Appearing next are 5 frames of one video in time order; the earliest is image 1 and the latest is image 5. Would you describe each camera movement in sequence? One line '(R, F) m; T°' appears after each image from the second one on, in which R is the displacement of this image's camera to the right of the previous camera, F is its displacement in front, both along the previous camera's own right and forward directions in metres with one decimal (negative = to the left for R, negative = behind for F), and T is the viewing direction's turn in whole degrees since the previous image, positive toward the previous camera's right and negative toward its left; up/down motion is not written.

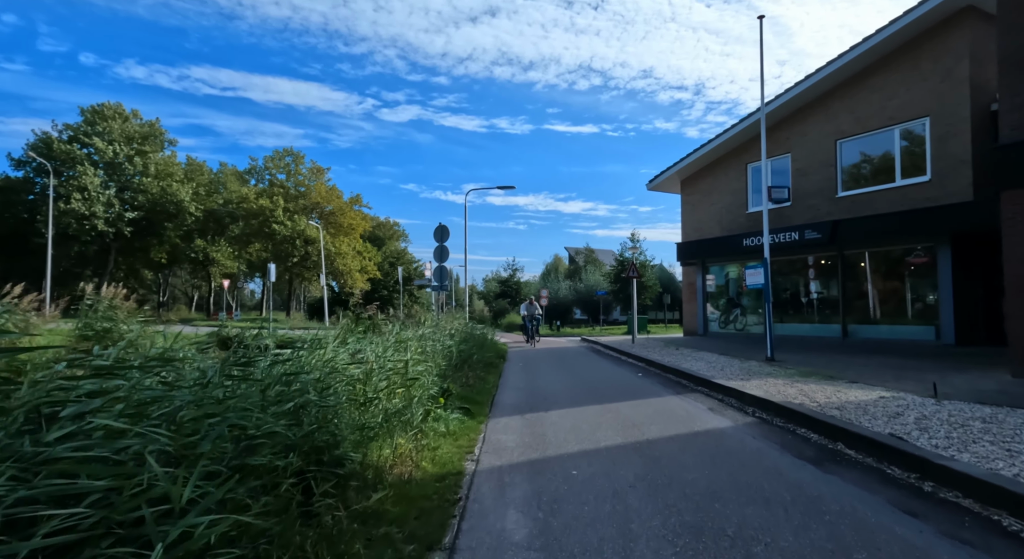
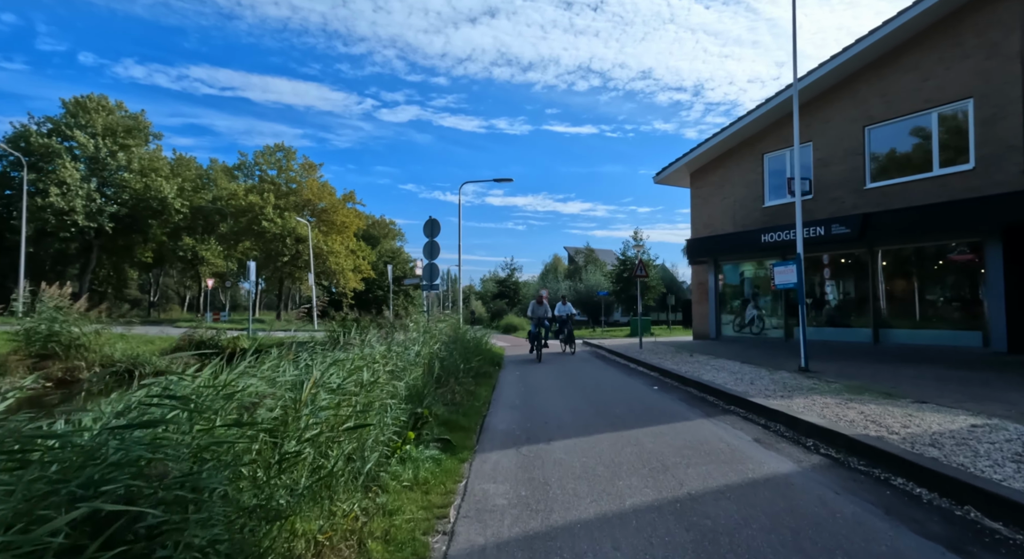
(+0.1, +1.4) m; 0°
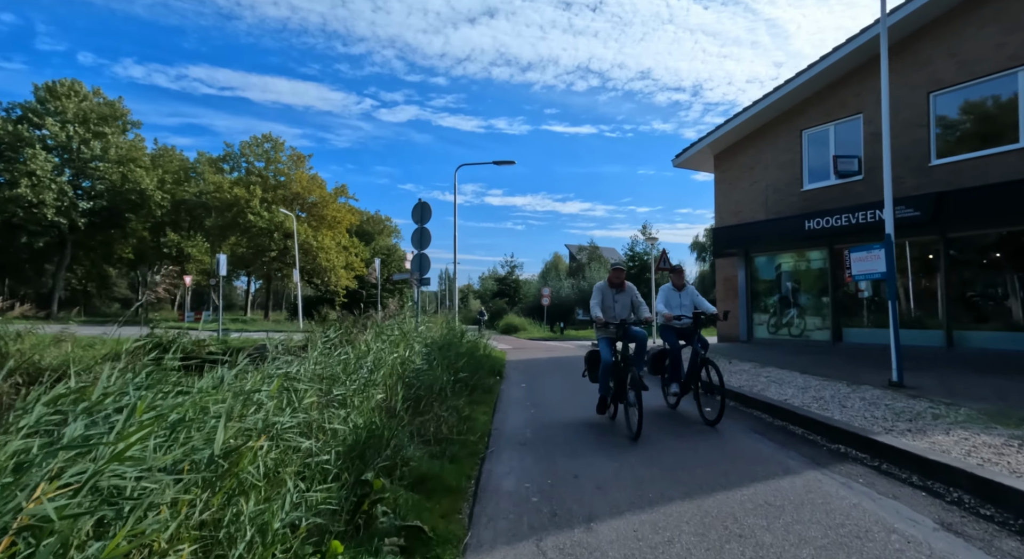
(-0.1, +2.2) m; 0°
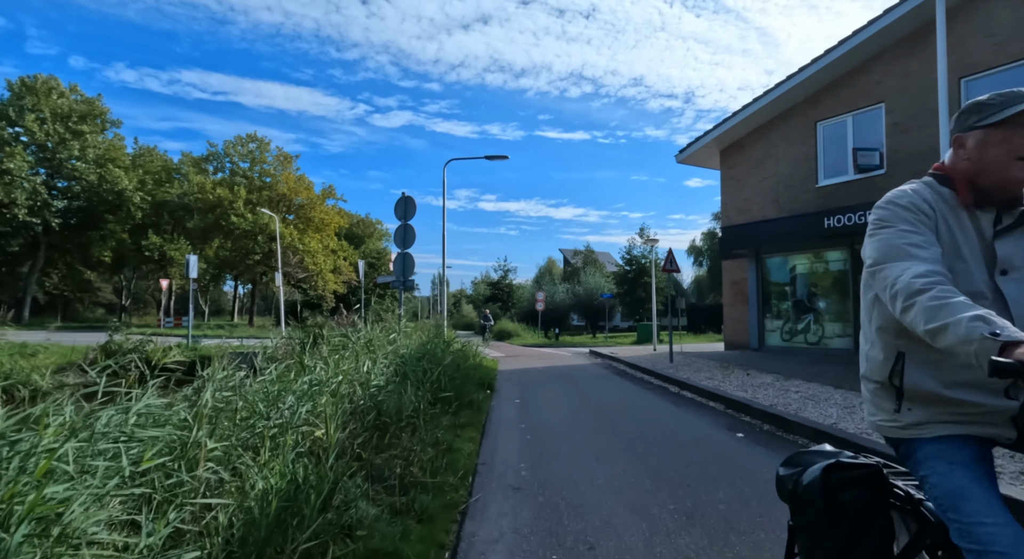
(0.0, +1.2) m; +1°
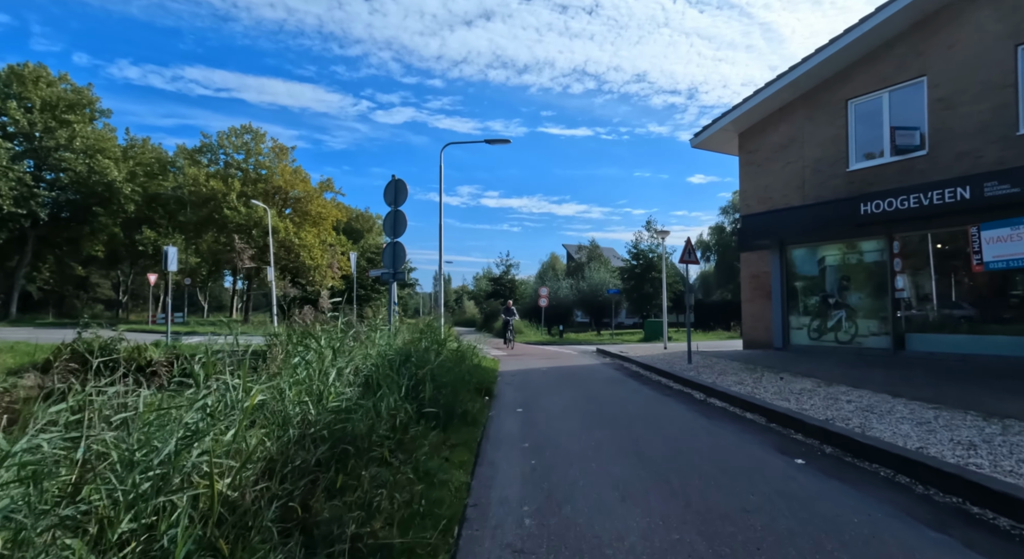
(0.0, +1.2) m; 0°
